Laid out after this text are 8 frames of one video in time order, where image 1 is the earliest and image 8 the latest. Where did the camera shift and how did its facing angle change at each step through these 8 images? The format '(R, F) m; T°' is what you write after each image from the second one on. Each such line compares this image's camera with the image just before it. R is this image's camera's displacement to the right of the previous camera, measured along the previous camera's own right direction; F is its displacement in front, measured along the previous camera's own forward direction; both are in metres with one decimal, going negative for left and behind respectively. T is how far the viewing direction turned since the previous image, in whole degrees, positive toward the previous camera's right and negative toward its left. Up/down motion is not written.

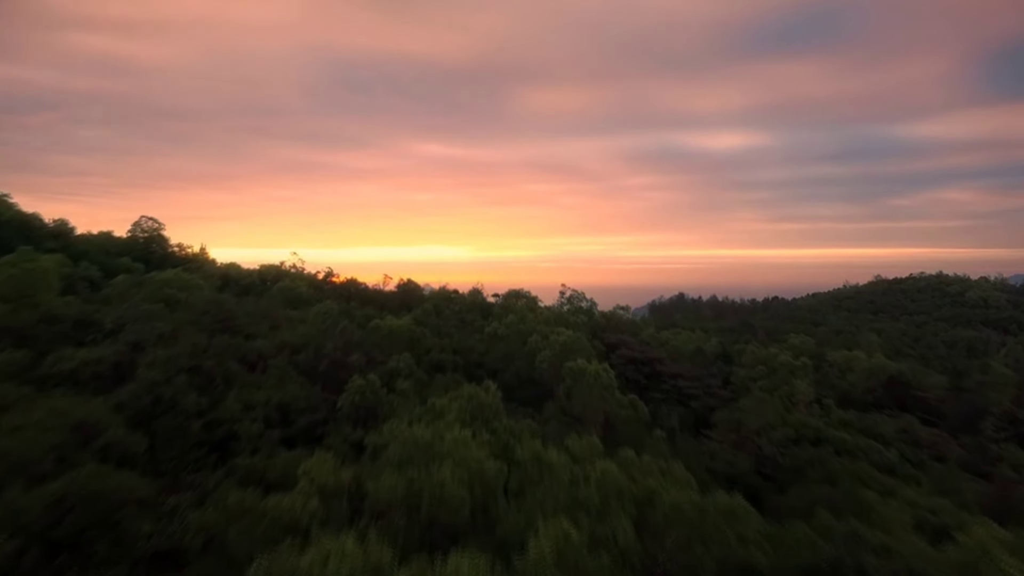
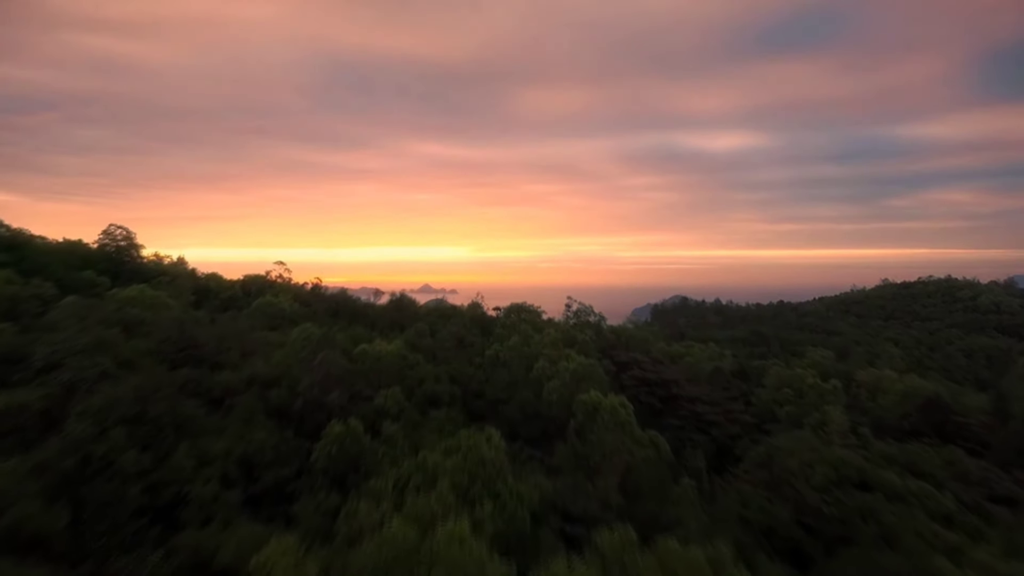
(-0.1, +1.2) m; 0°
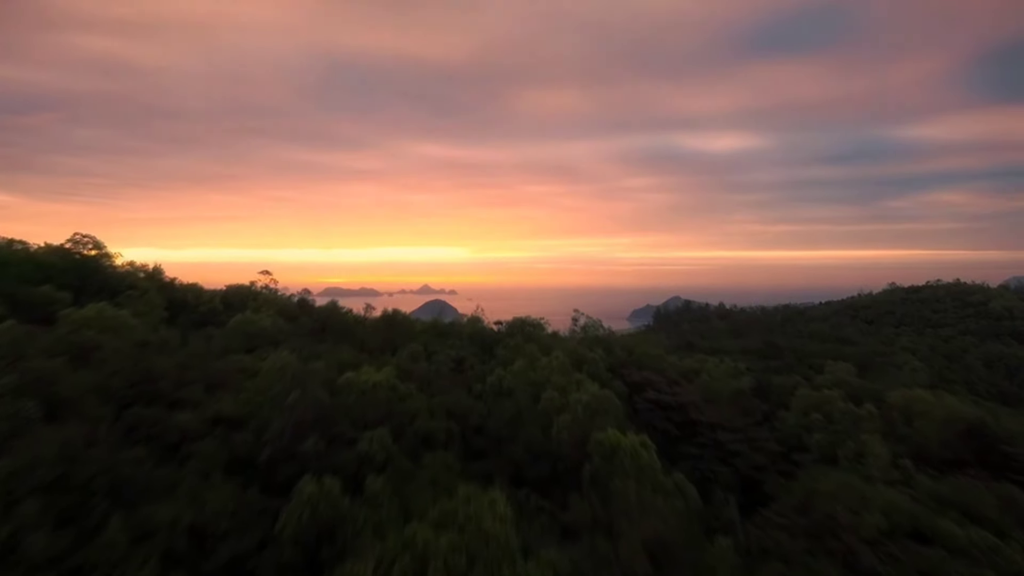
(-0.1, +1.1) m; 0°
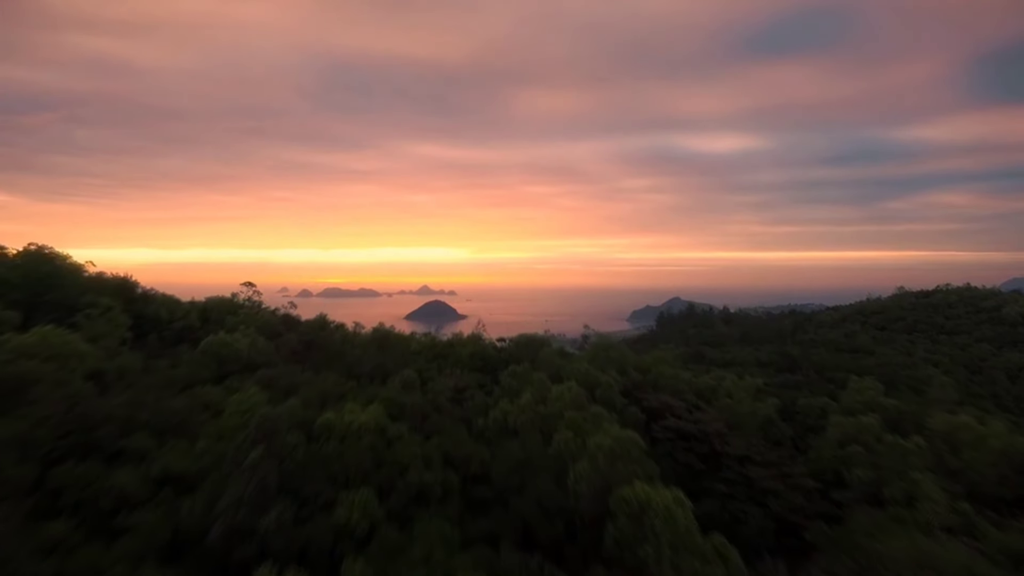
(-0.2, +1.2) m; 0°
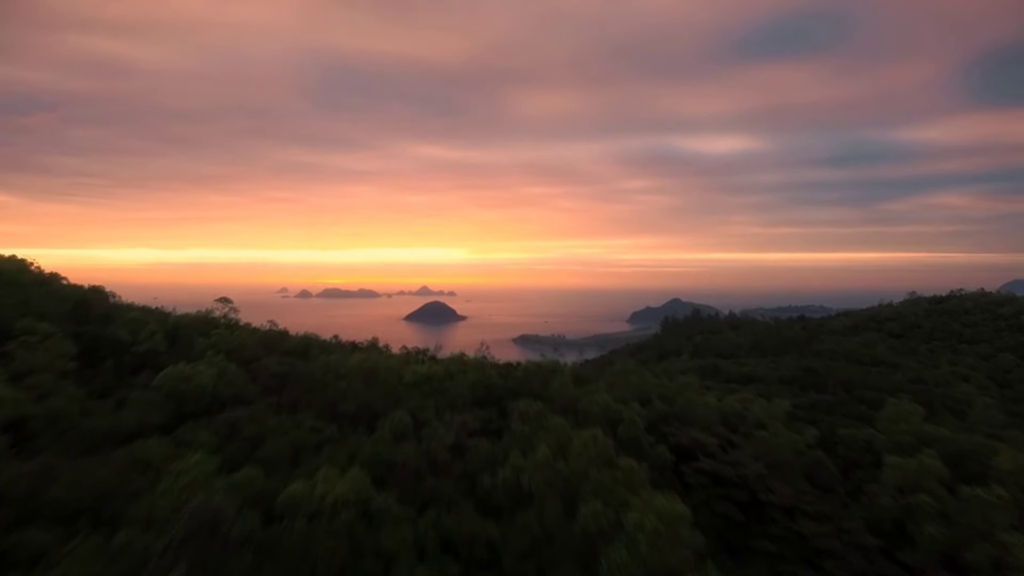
(-0.2, +1.5) m; 0°
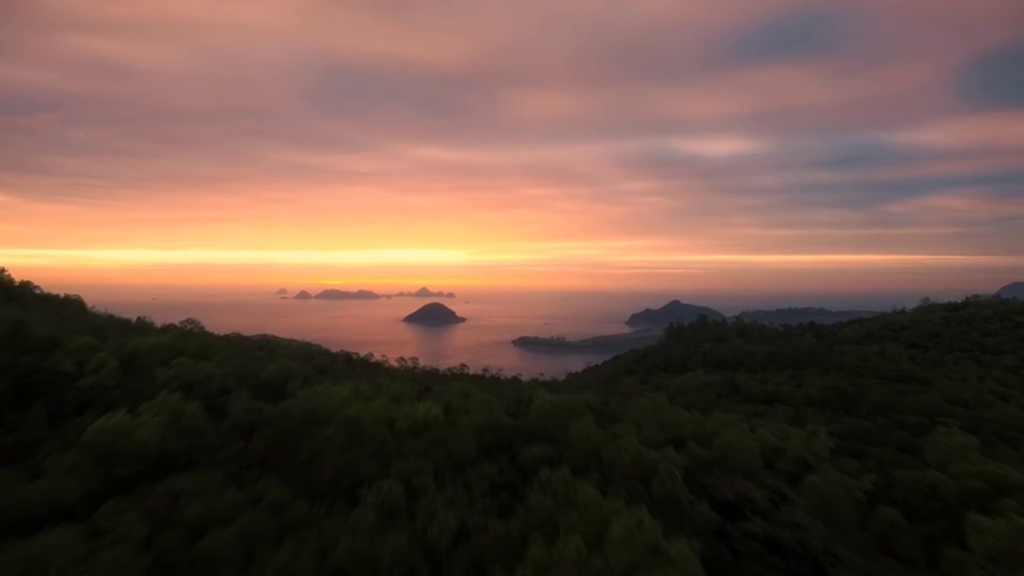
(-0.3, +1.6) m; 0°
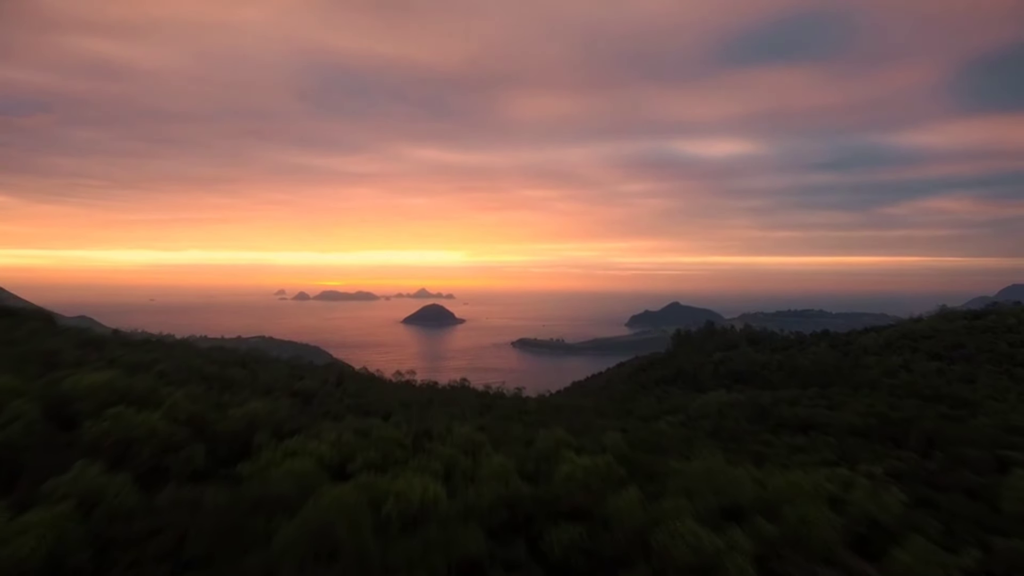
(-0.4, +1.9) m; 0°
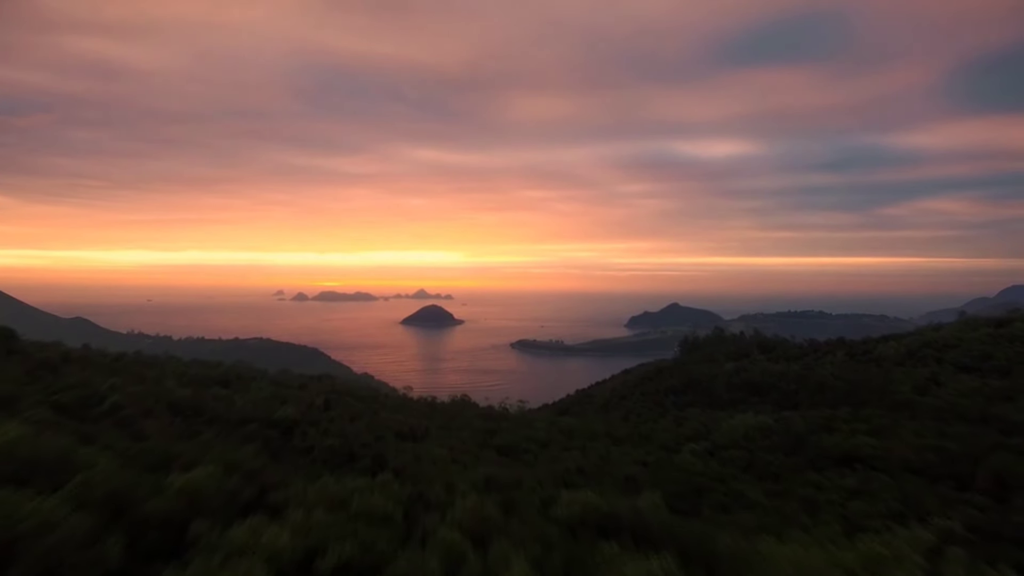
(-0.3, +2.0) m; 0°
